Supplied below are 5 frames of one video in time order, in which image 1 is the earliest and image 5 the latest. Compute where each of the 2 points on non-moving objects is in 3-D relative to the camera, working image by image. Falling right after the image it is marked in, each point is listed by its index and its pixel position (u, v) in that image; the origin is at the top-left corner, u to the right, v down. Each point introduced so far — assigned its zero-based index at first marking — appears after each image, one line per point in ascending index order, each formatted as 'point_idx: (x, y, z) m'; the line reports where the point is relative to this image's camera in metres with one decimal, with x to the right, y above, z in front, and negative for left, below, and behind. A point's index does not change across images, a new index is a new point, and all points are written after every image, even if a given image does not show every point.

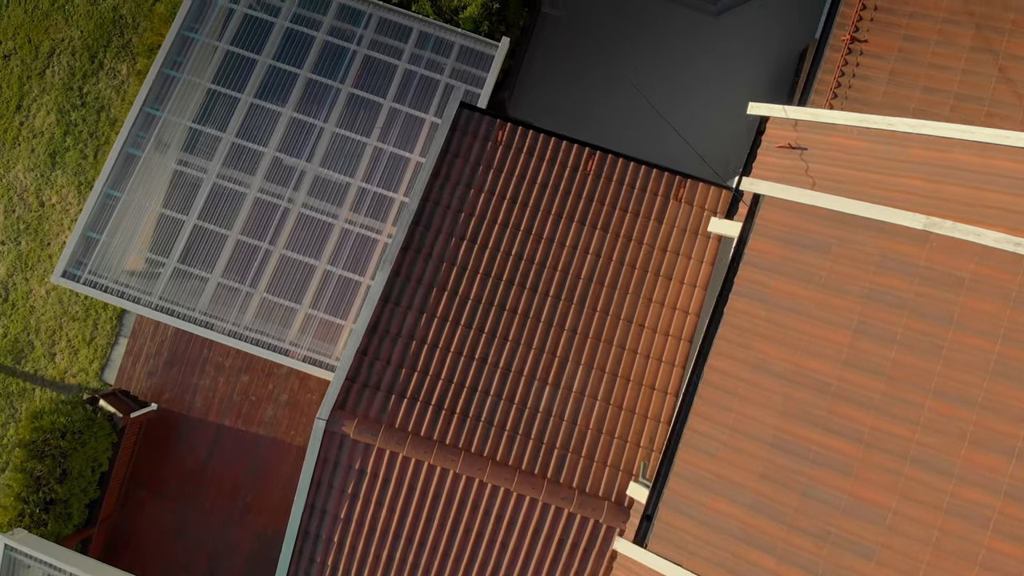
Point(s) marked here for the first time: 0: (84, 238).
0: (-5.3, +0.6, +11.6) m
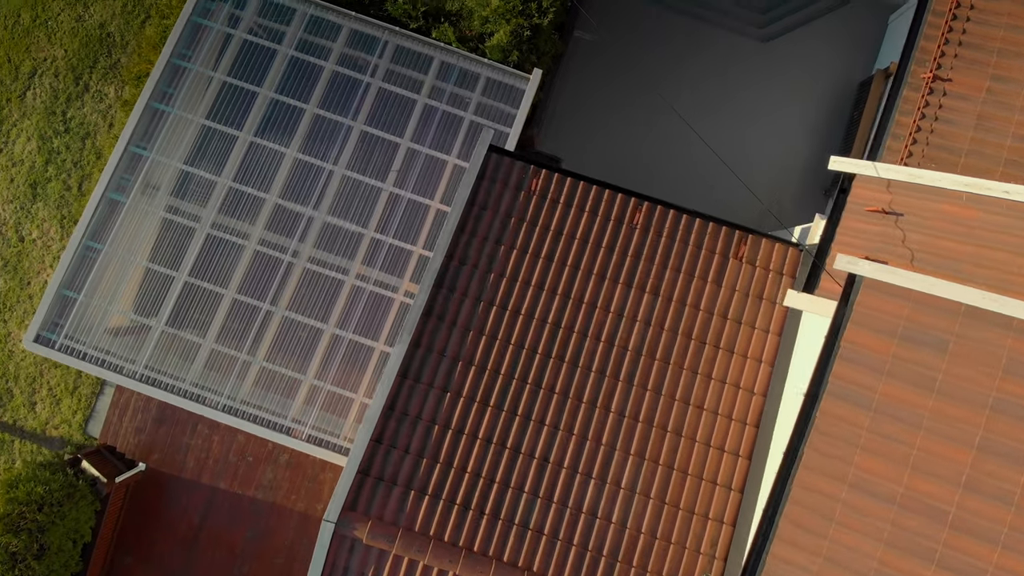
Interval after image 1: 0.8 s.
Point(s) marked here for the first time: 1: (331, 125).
0: (-4.9, -0.1, +10.2) m
1: (-2.1, +1.9, +10.8) m
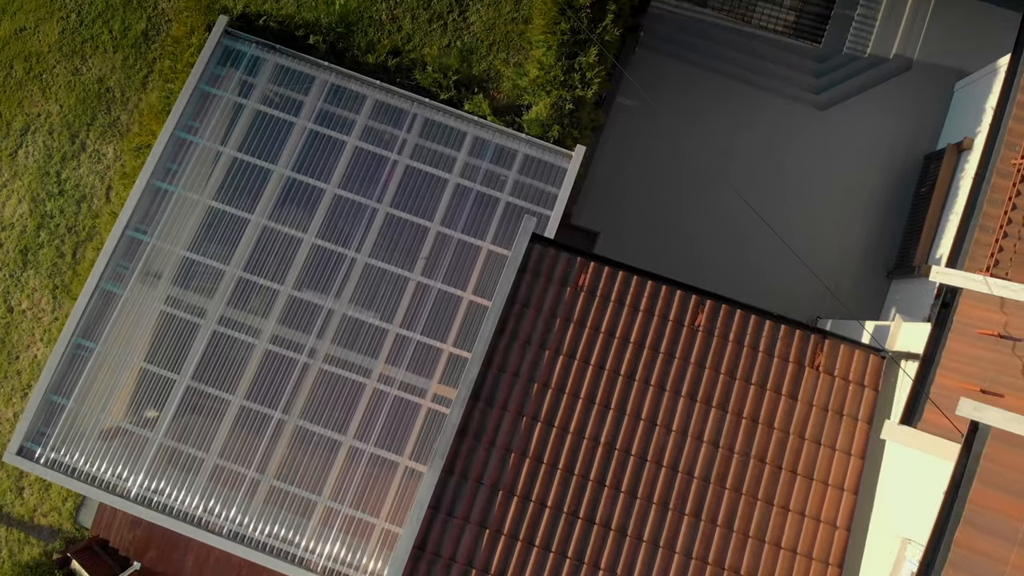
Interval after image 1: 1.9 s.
0: (-4.5, -1.1, +9.1) m
1: (-1.6, +0.8, +9.7) m
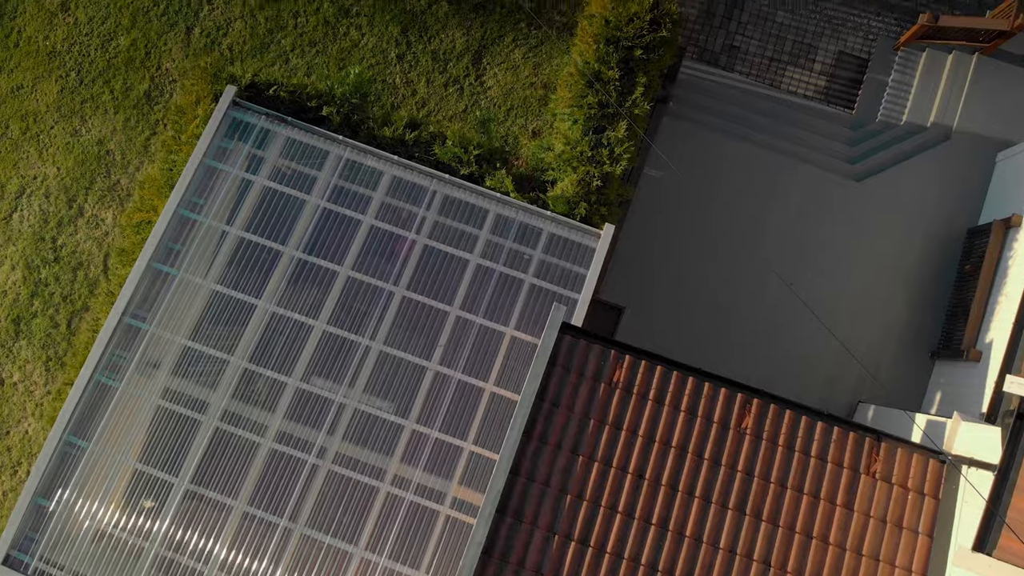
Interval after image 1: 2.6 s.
0: (-4.2, -1.9, +8.4) m
1: (-1.4, 0.0, +9.1) m
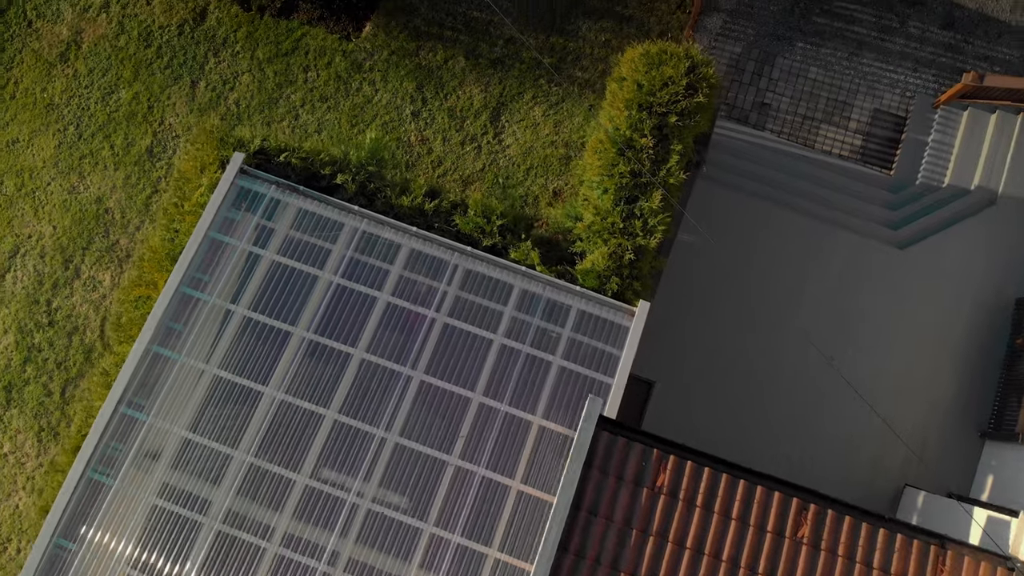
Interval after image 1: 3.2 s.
0: (-4.0, -2.6, +7.6) m
1: (-1.1, -0.8, +8.4) m
